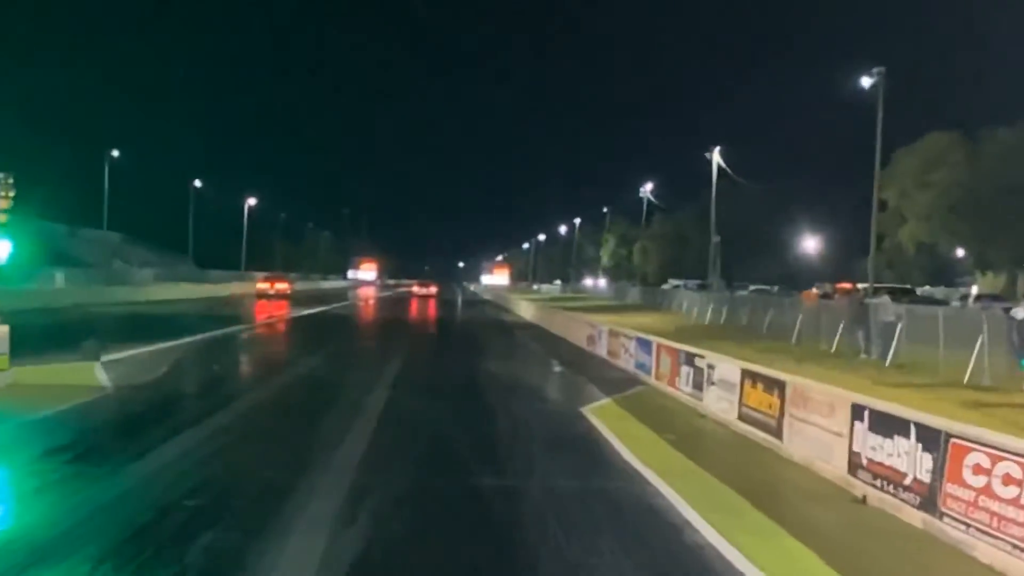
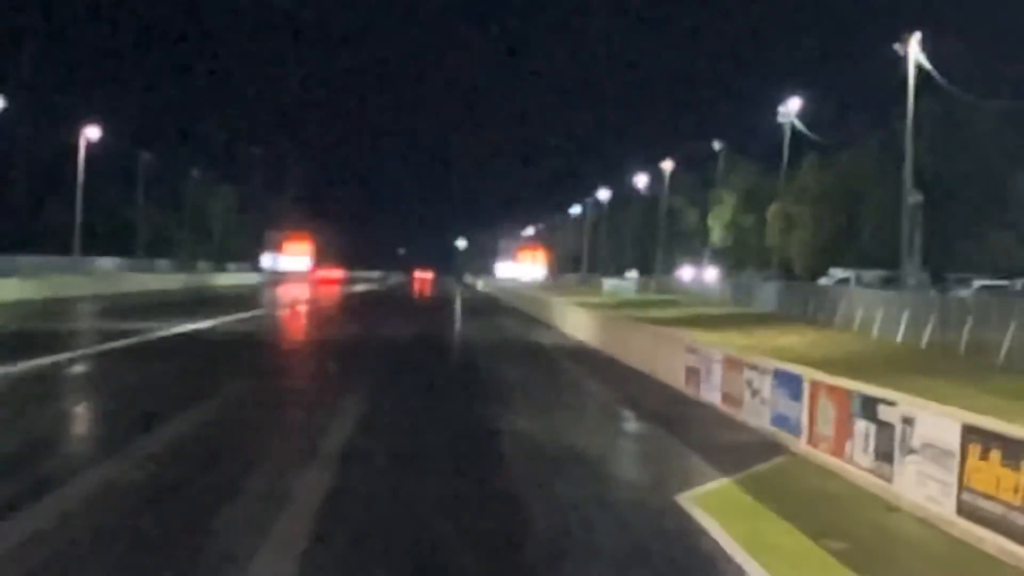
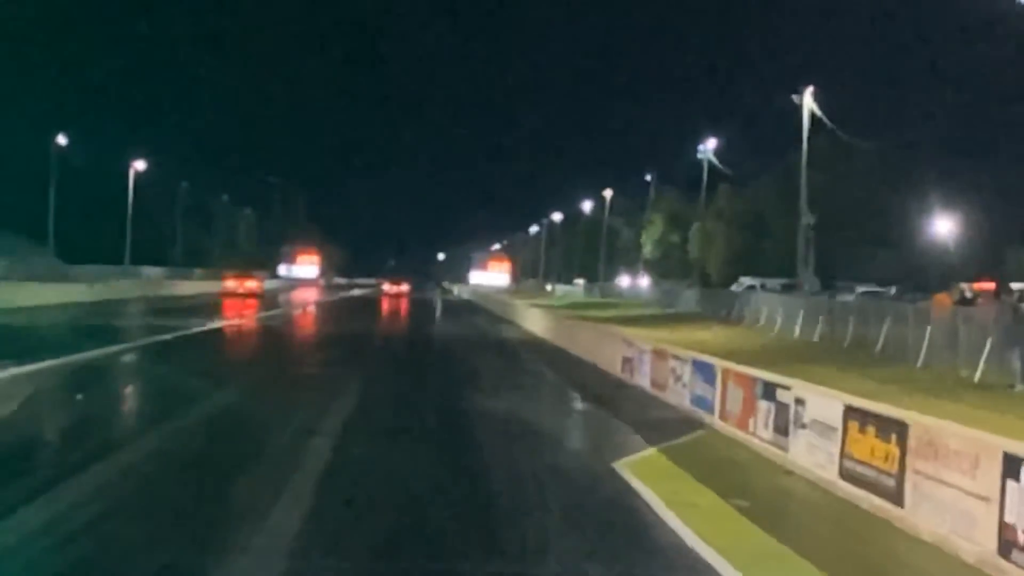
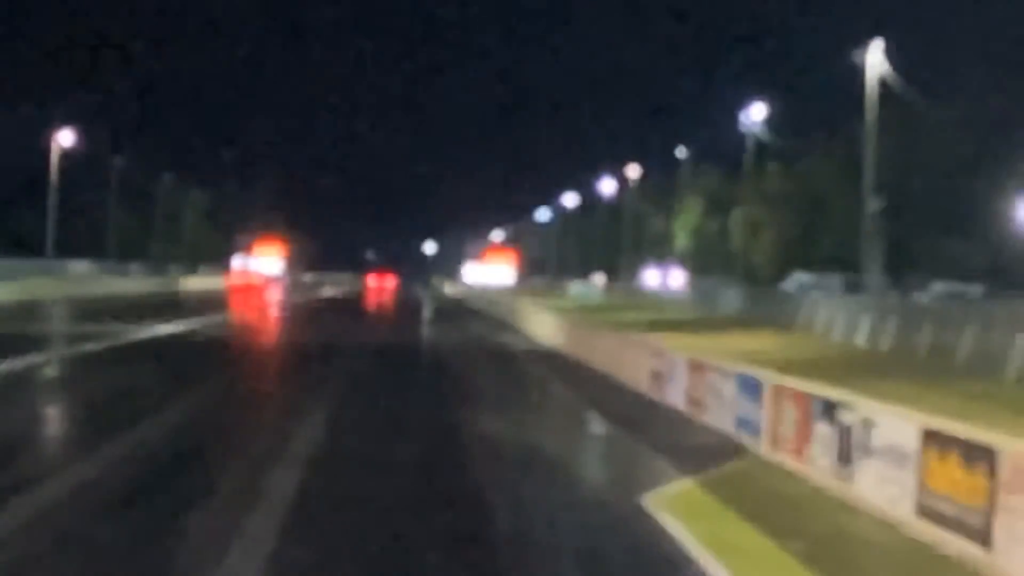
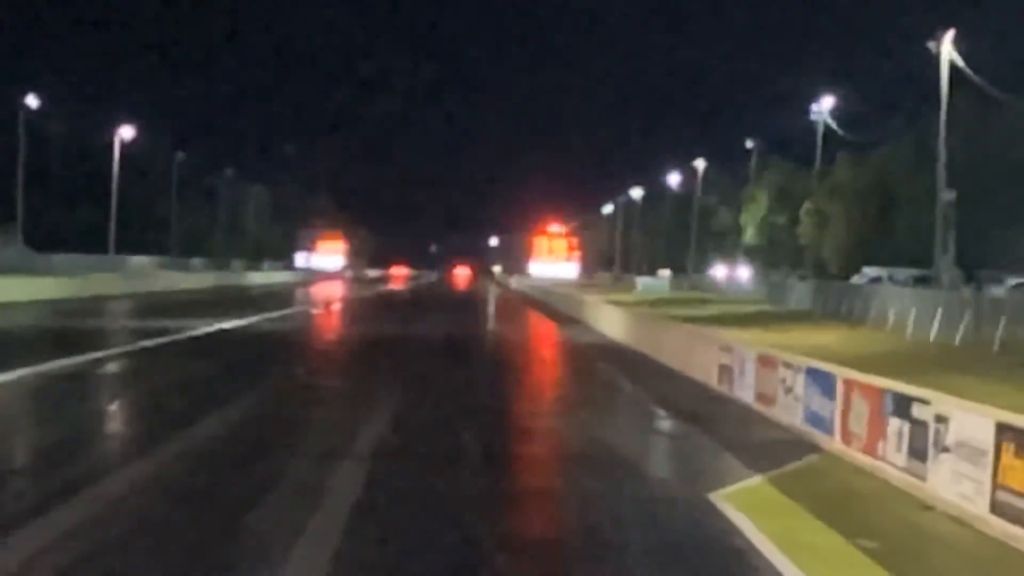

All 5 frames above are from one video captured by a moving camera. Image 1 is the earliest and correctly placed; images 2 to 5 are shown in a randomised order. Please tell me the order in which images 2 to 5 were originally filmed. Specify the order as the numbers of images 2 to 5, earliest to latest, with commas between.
3, 4, 2, 5
